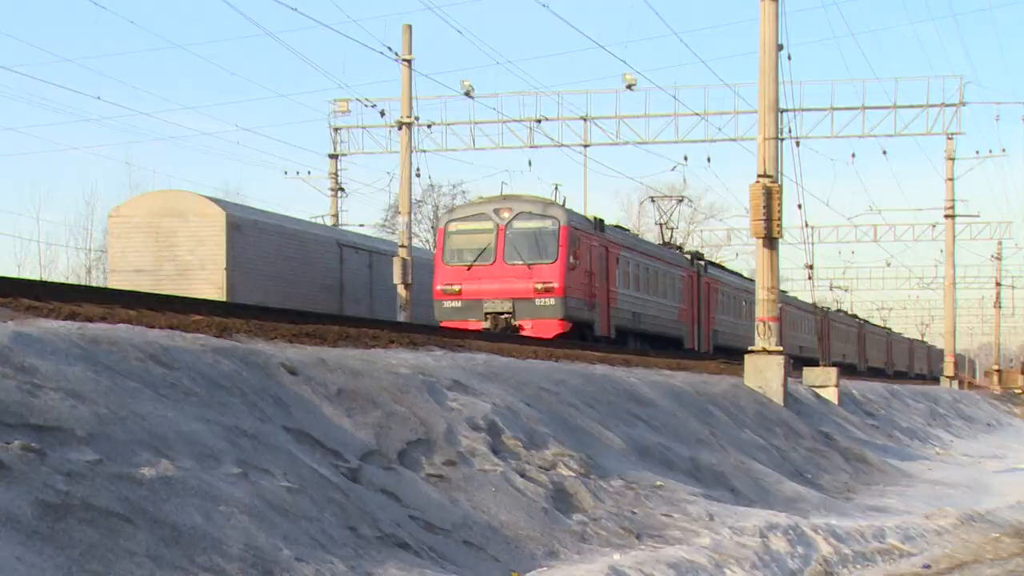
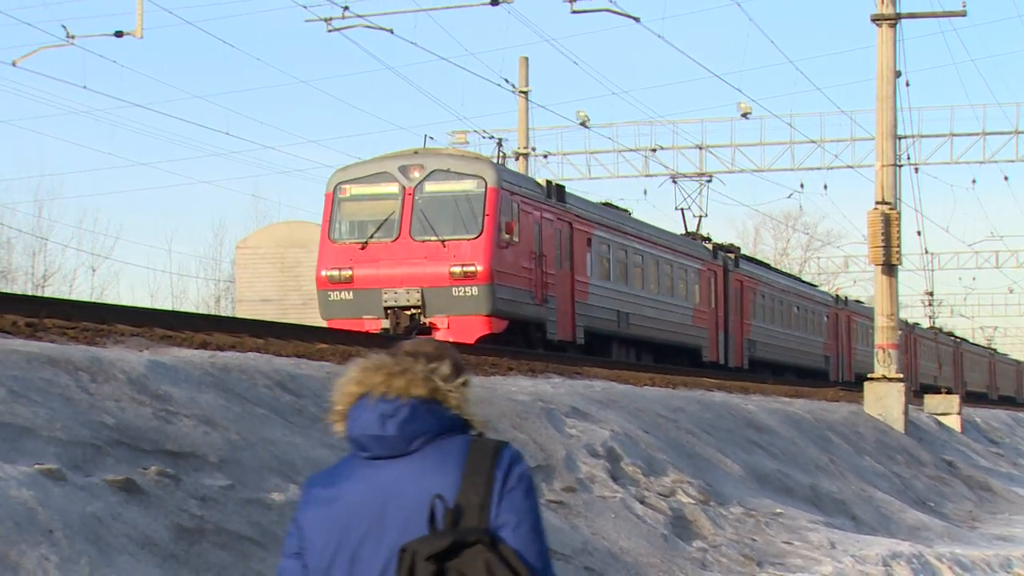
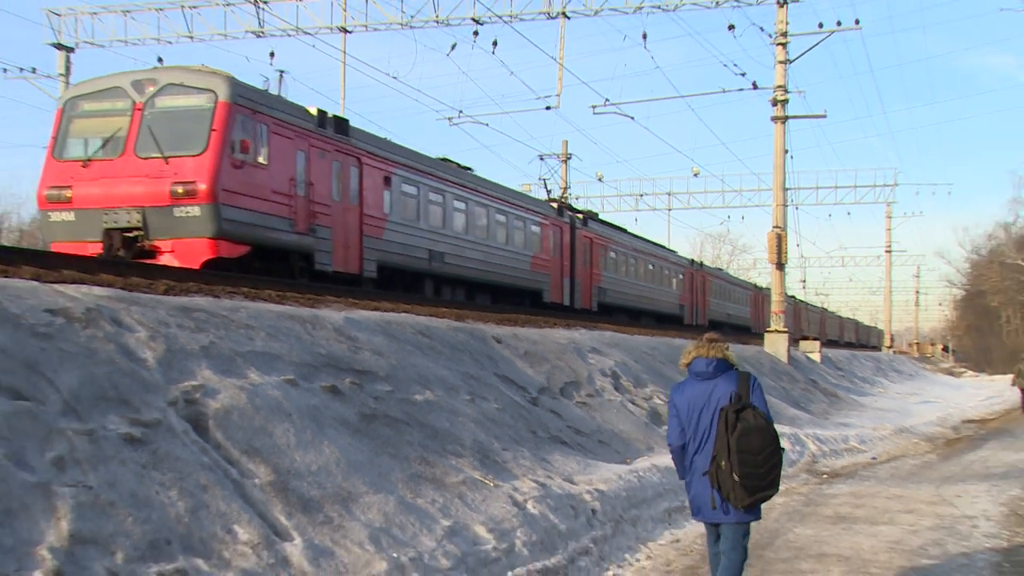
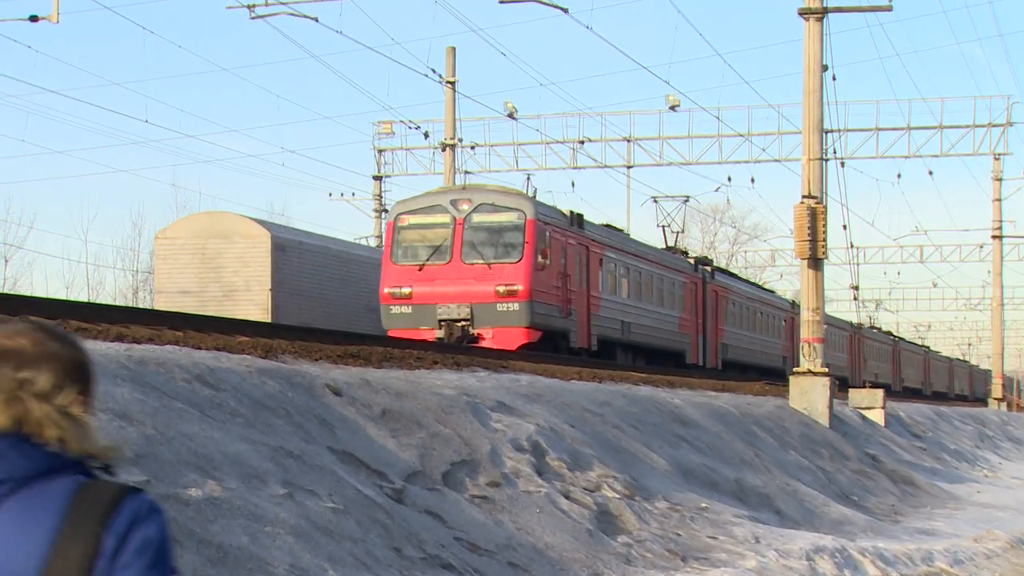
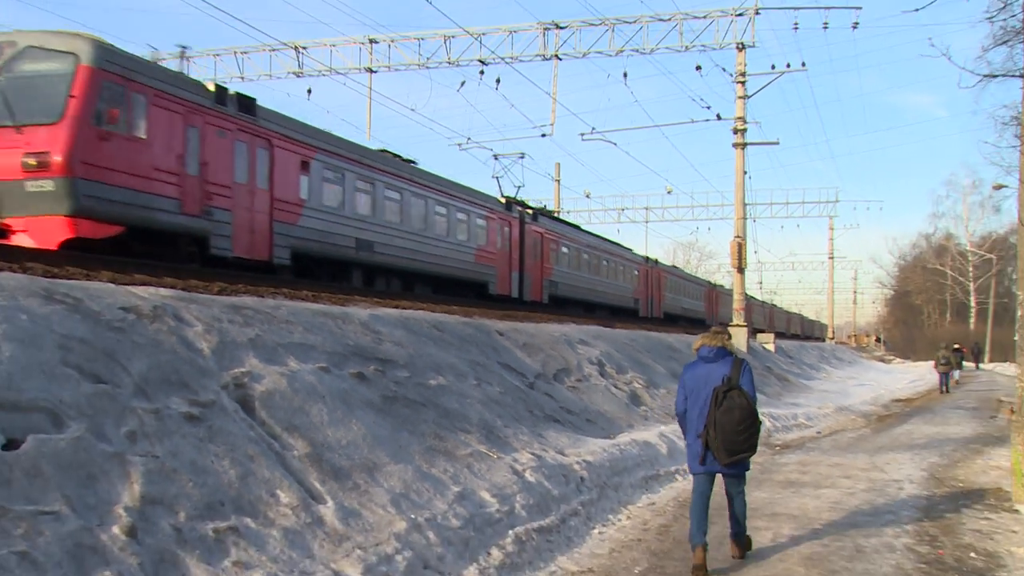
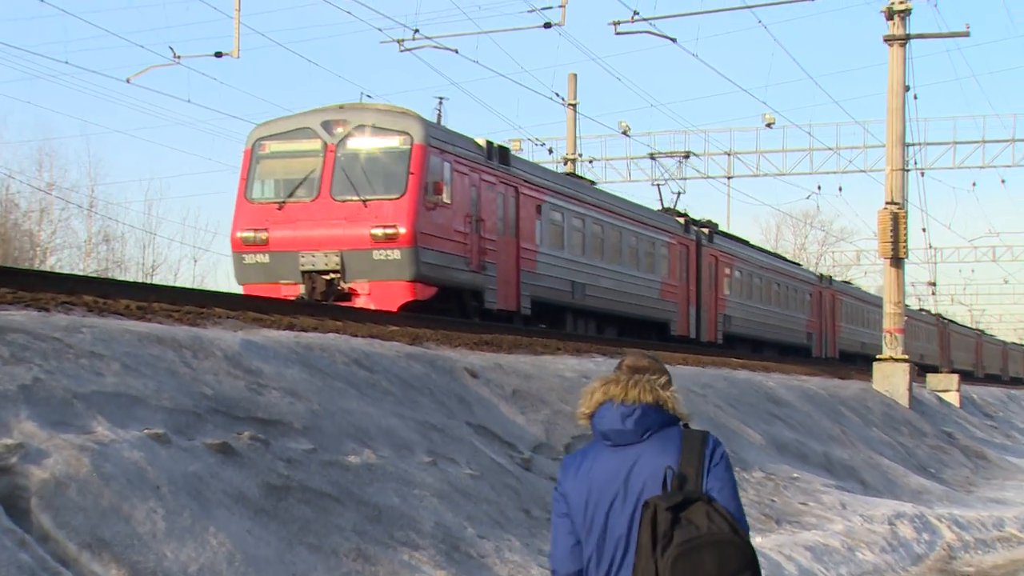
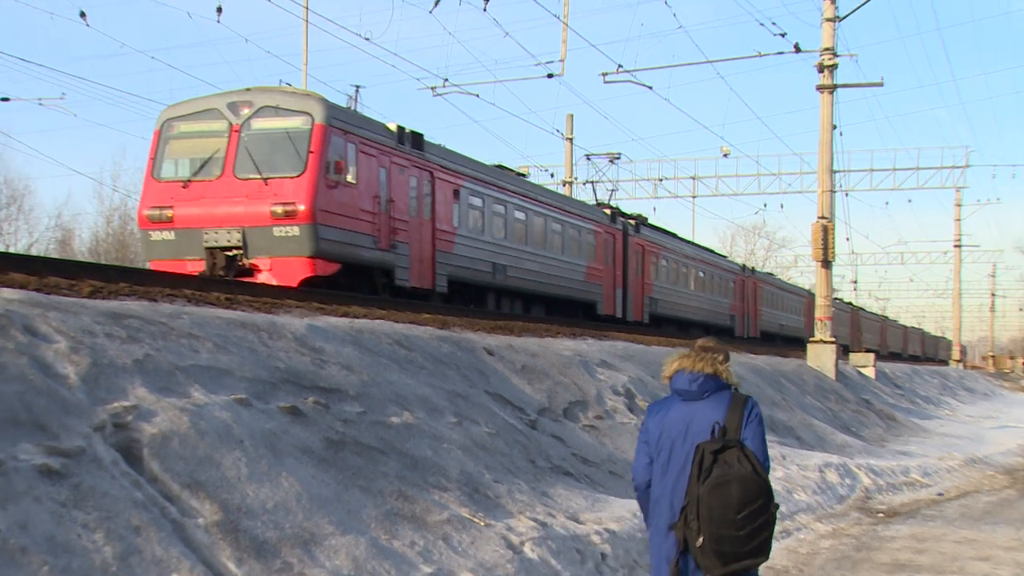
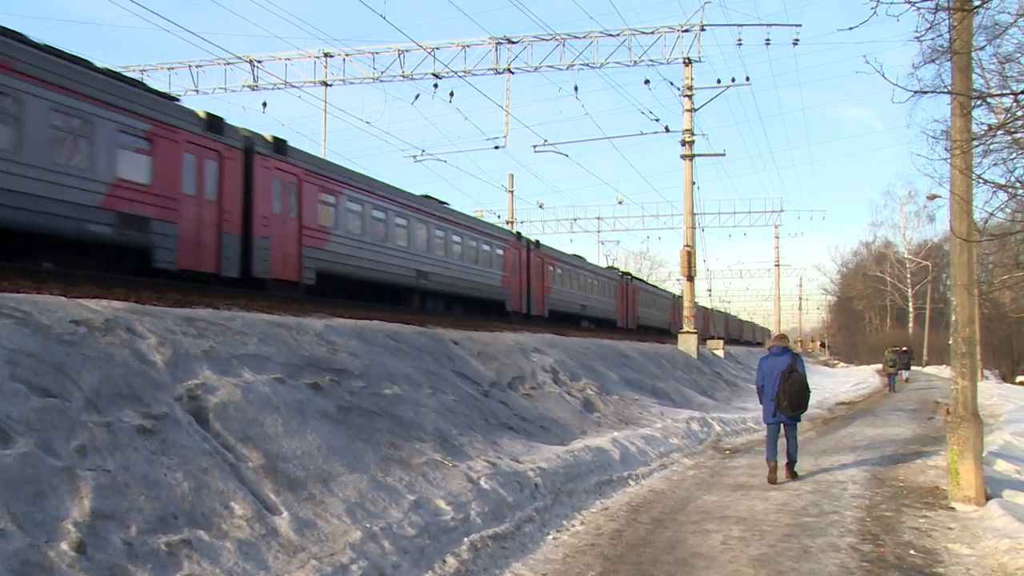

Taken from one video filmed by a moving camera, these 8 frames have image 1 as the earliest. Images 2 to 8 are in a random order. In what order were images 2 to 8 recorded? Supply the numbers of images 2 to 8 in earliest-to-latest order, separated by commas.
4, 2, 6, 7, 3, 5, 8
